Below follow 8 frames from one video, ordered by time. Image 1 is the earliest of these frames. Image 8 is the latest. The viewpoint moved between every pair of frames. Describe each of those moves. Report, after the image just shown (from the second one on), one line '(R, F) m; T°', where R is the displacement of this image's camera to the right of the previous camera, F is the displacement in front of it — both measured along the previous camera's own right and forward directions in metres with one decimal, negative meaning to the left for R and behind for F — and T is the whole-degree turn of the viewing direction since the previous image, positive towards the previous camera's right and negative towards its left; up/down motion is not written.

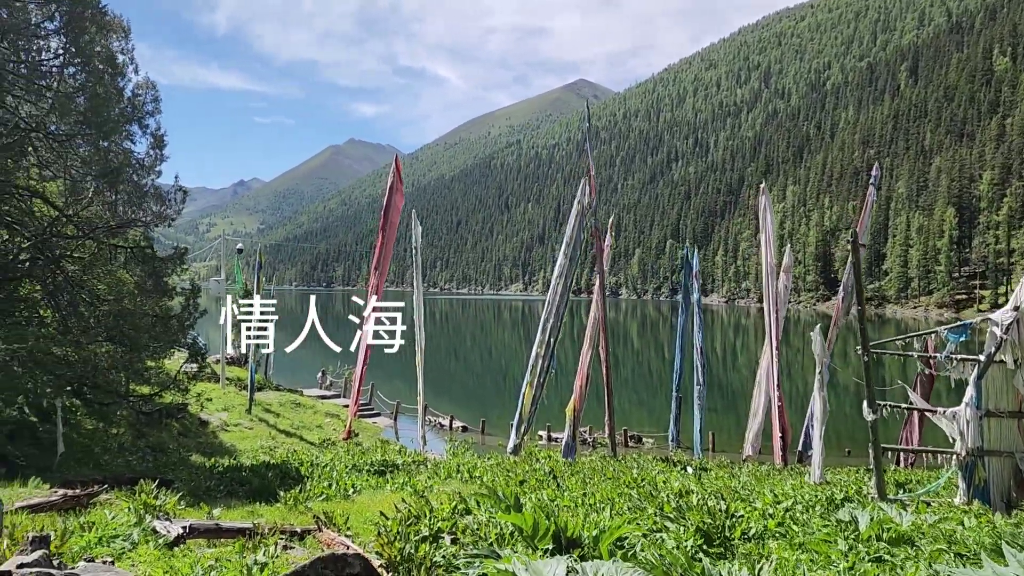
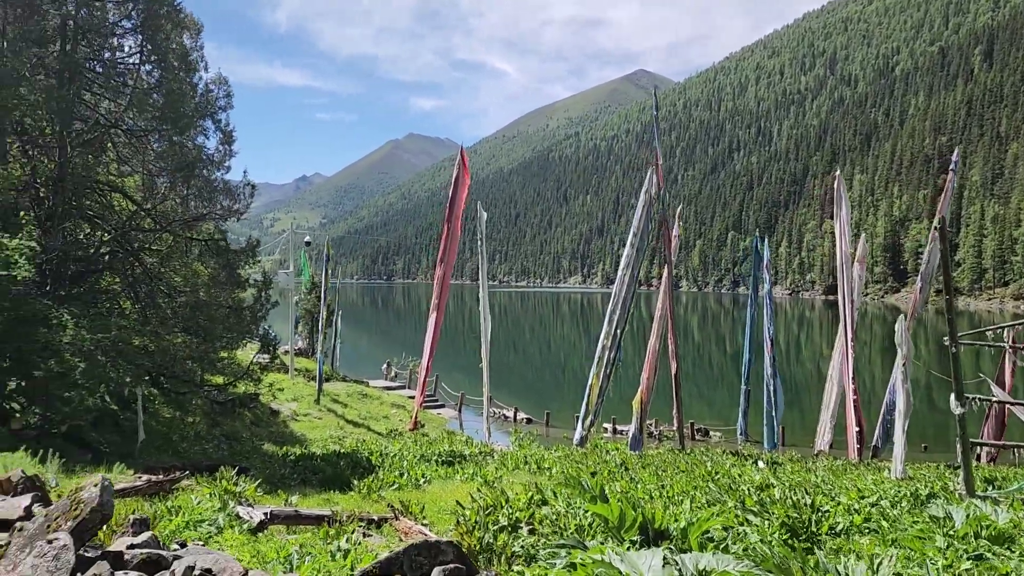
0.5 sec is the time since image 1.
(-0.2, +0.1) m; -4°
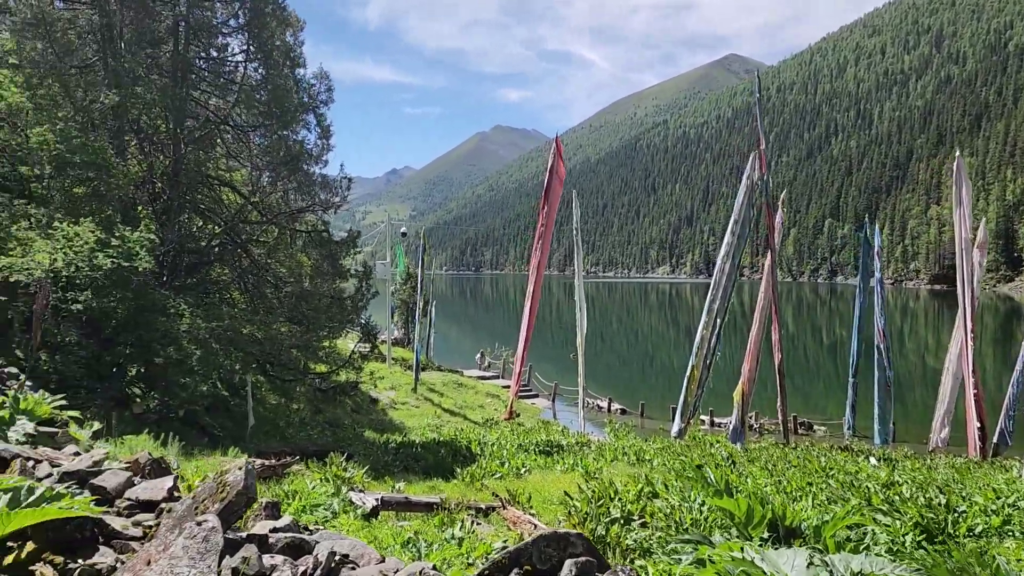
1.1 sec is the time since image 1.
(-0.2, +0.1) m; -6°
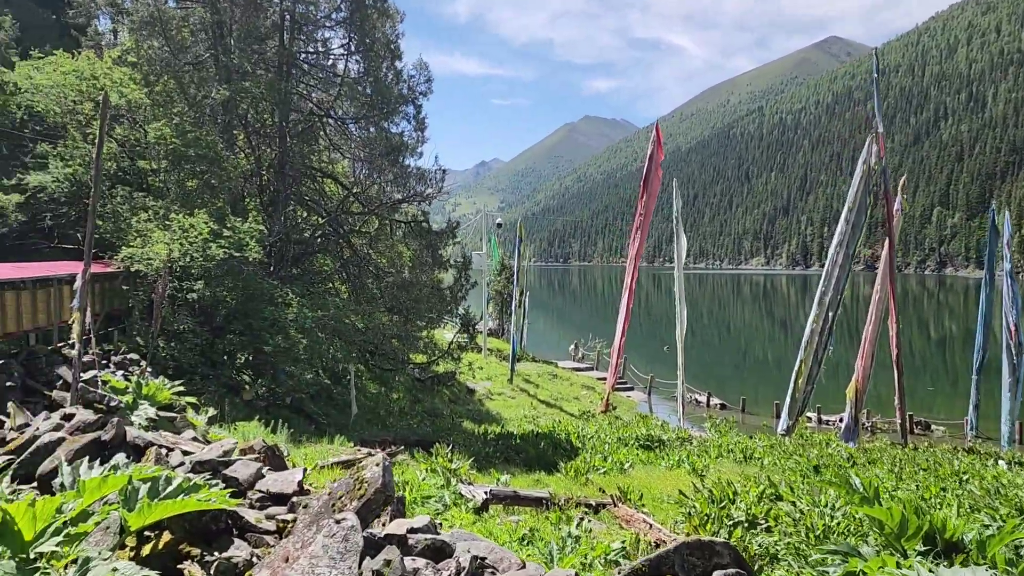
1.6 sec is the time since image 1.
(-0.2, +0.2) m; -6°
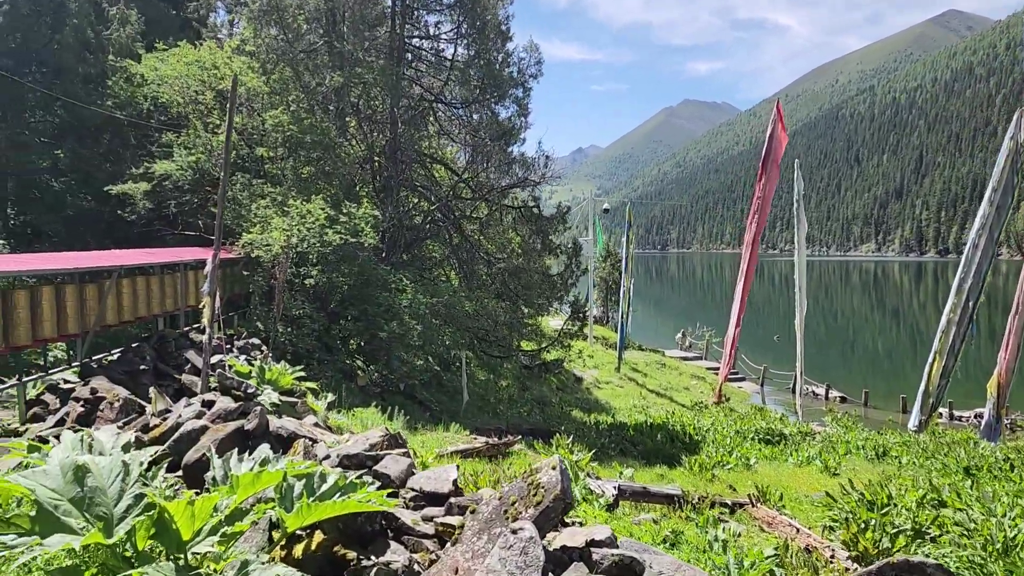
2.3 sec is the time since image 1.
(-0.3, +0.3) m; -7°
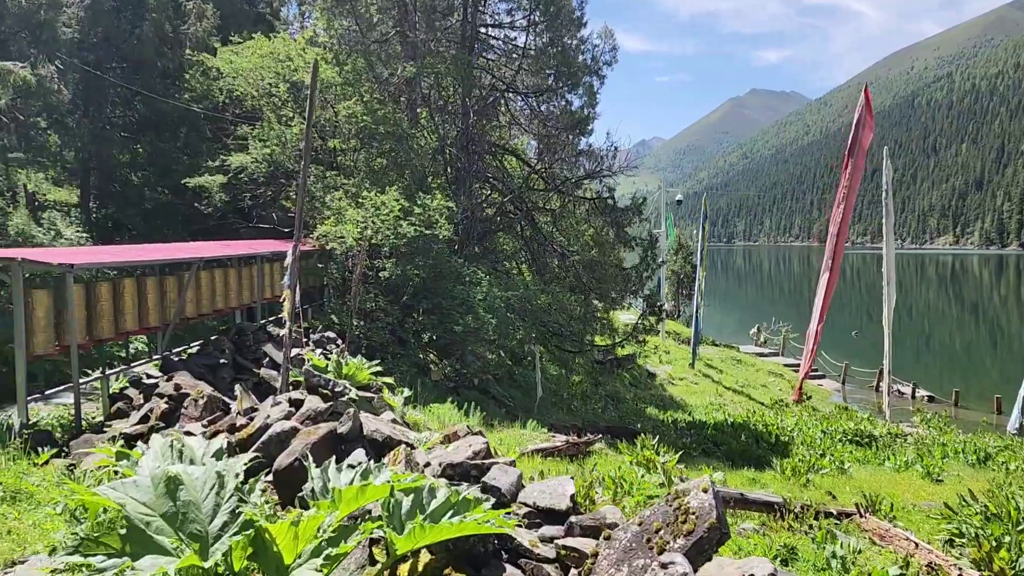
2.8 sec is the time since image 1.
(-0.2, +0.3) m; -4°
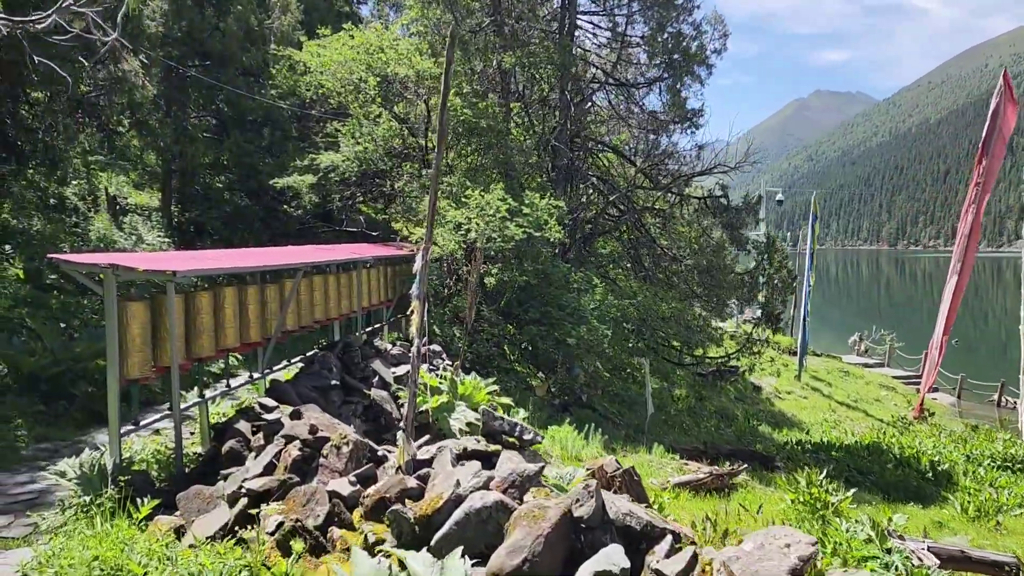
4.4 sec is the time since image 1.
(-0.7, +1.0) m; -4°
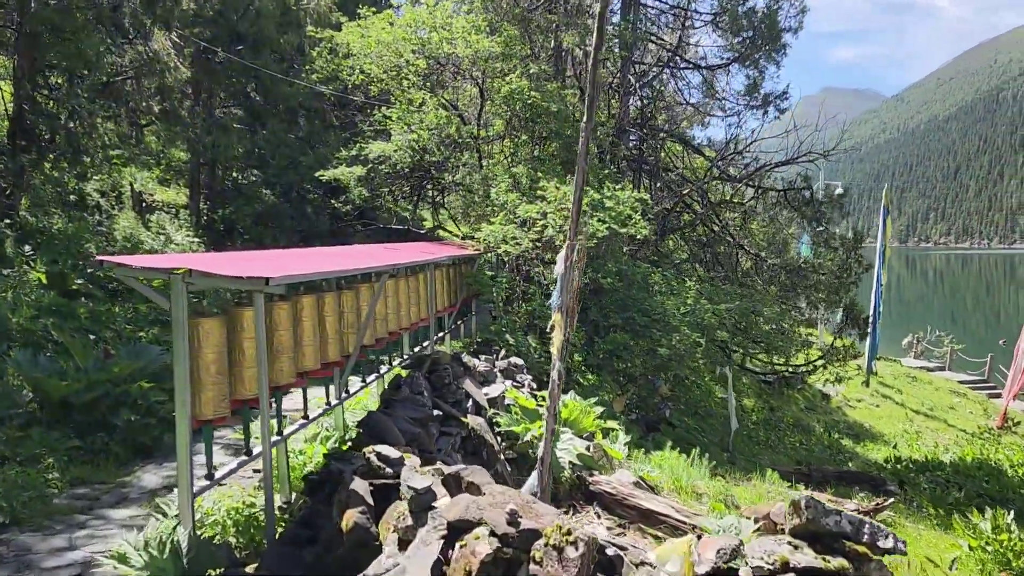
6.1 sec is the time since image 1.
(-0.8, +1.2) m; 0°
